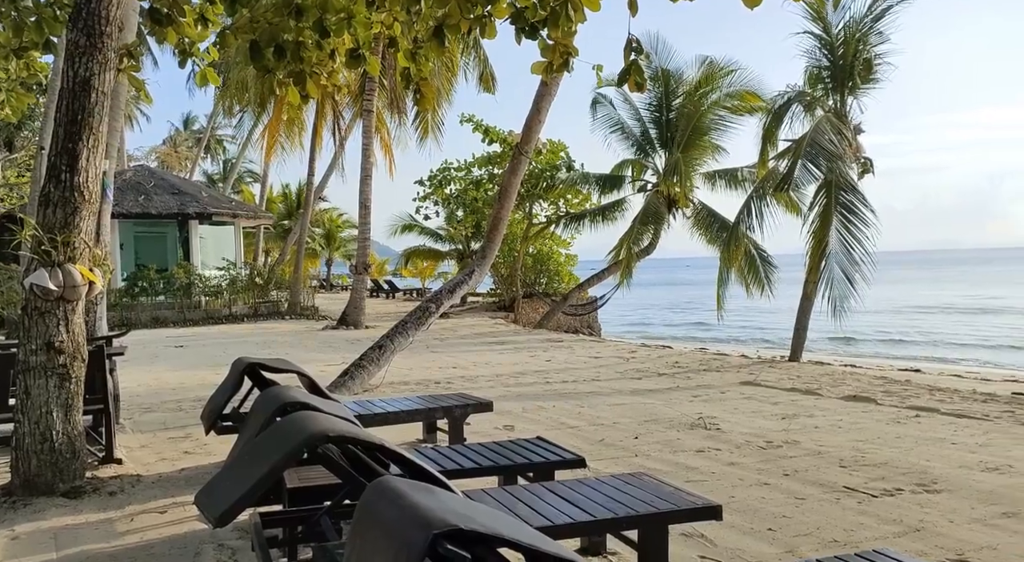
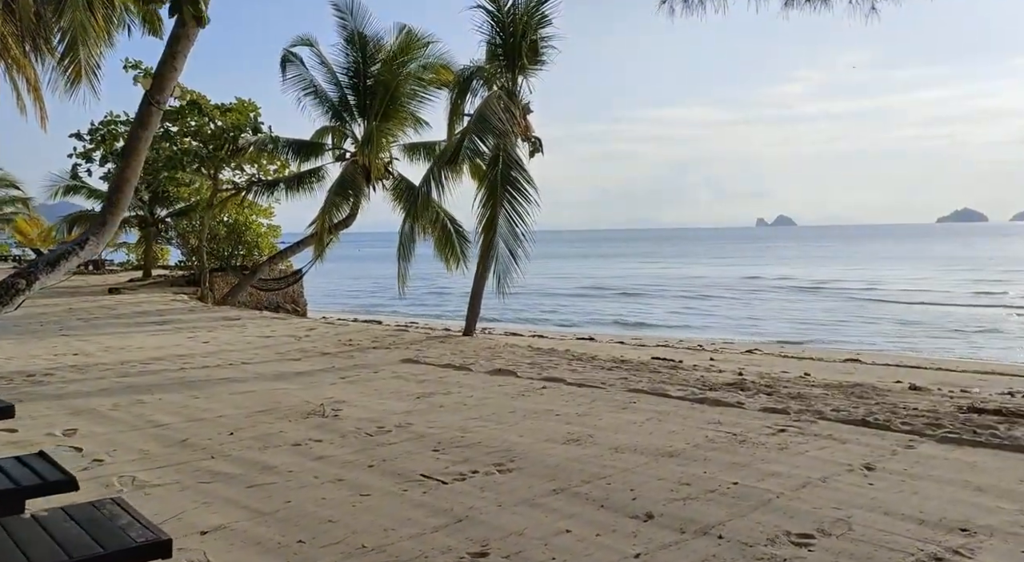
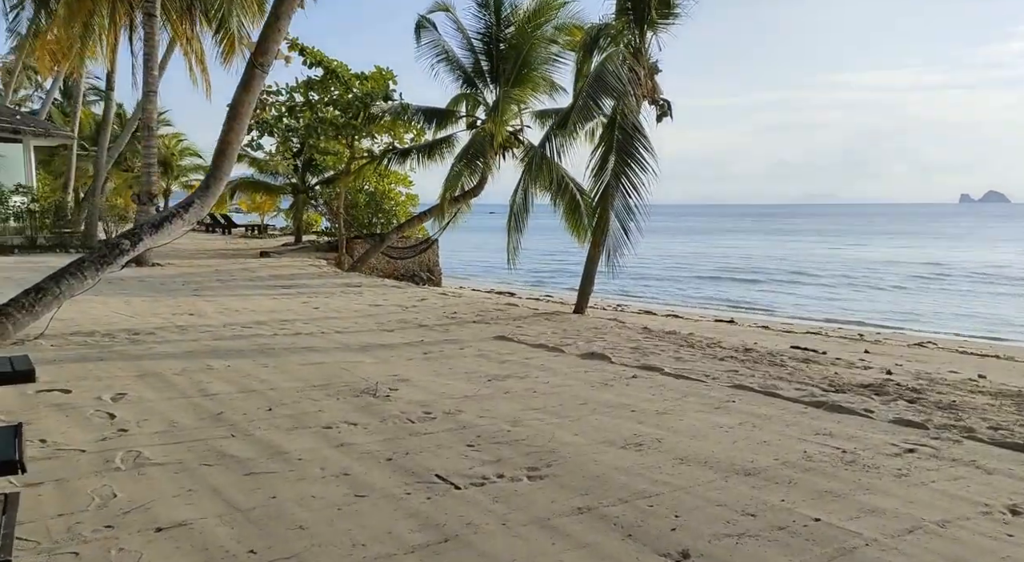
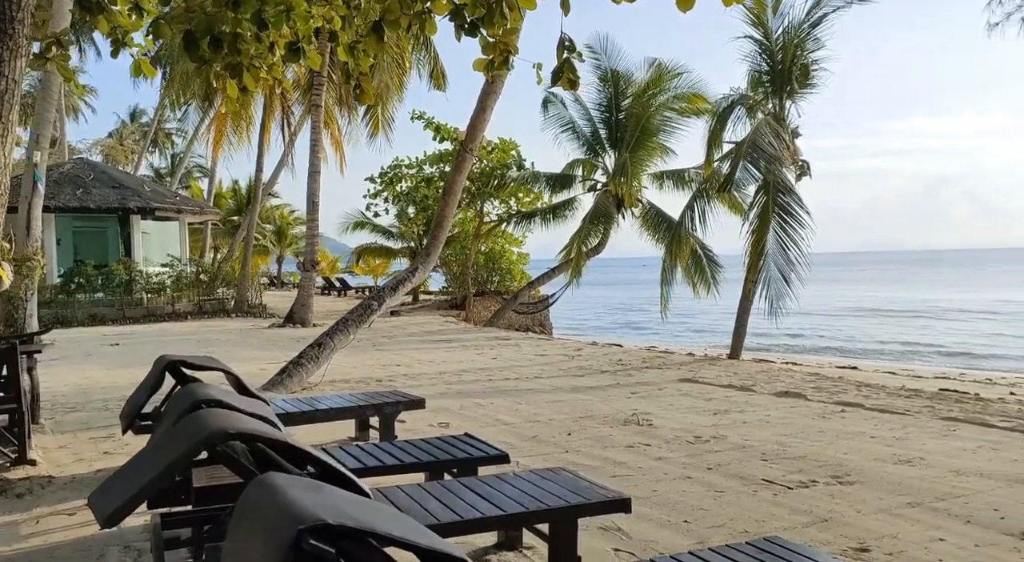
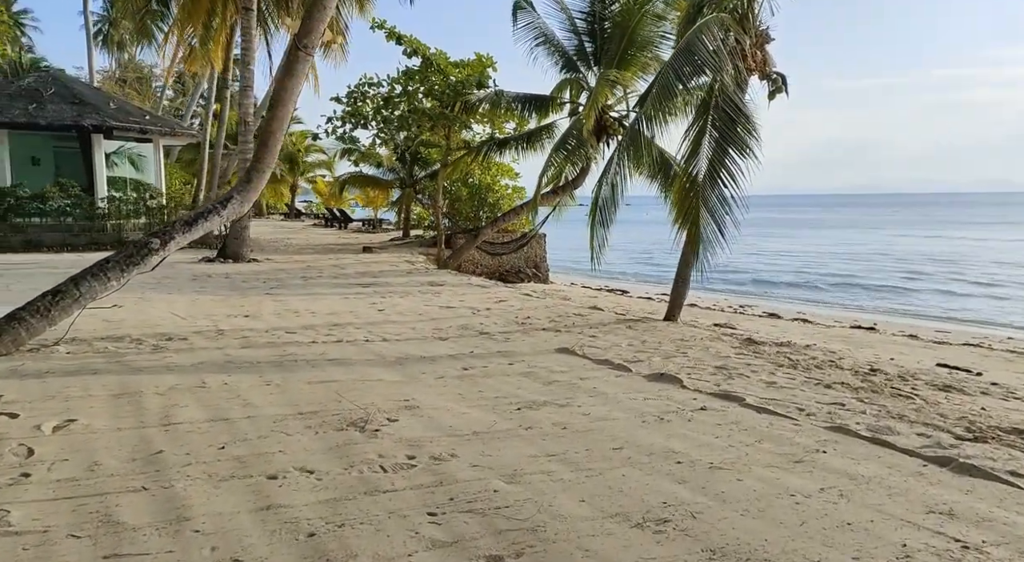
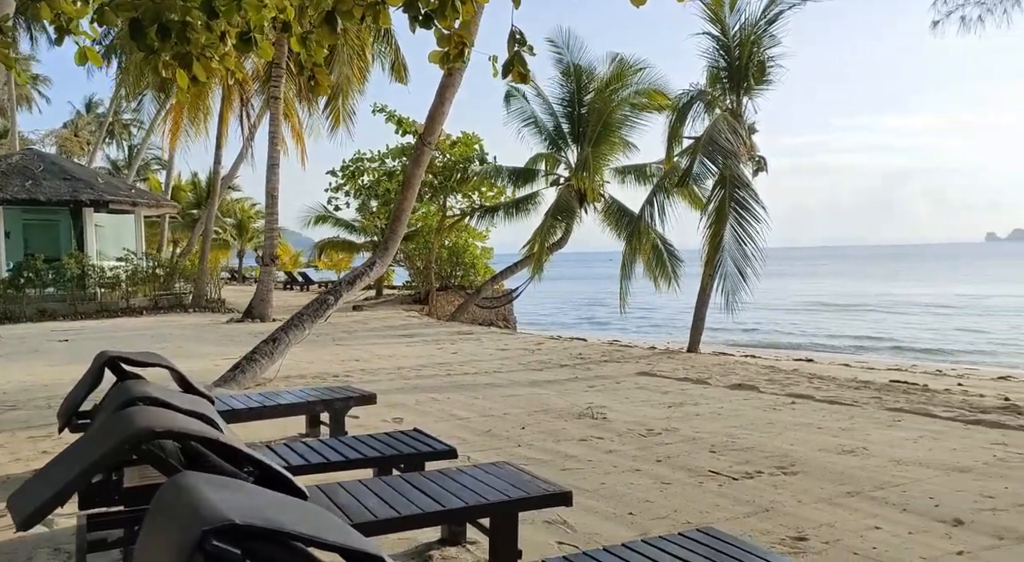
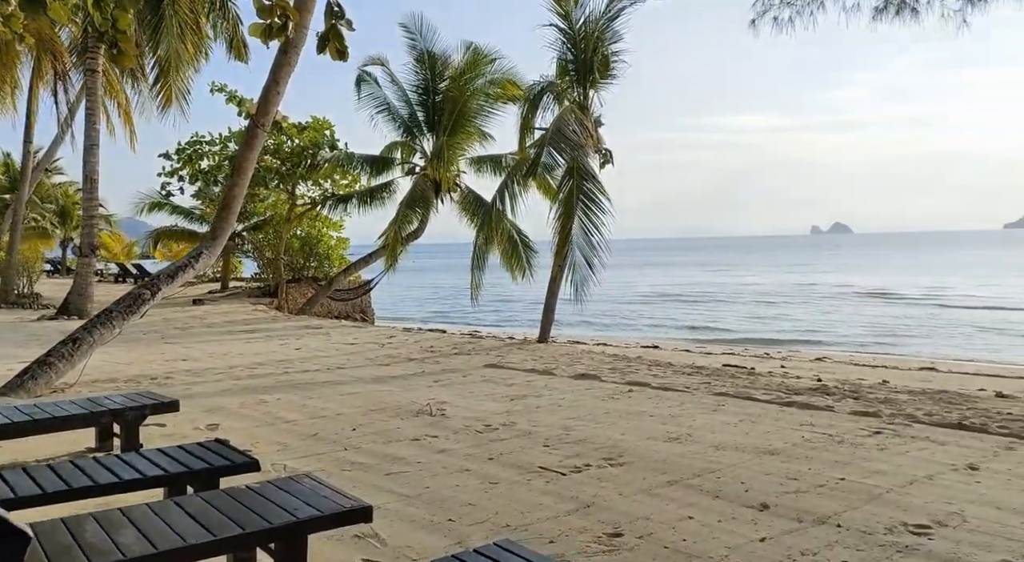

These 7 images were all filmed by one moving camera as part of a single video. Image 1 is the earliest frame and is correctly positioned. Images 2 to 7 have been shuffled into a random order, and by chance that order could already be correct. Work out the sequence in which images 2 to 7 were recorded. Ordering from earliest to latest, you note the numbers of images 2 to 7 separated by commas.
4, 6, 7, 2, 3, 5
